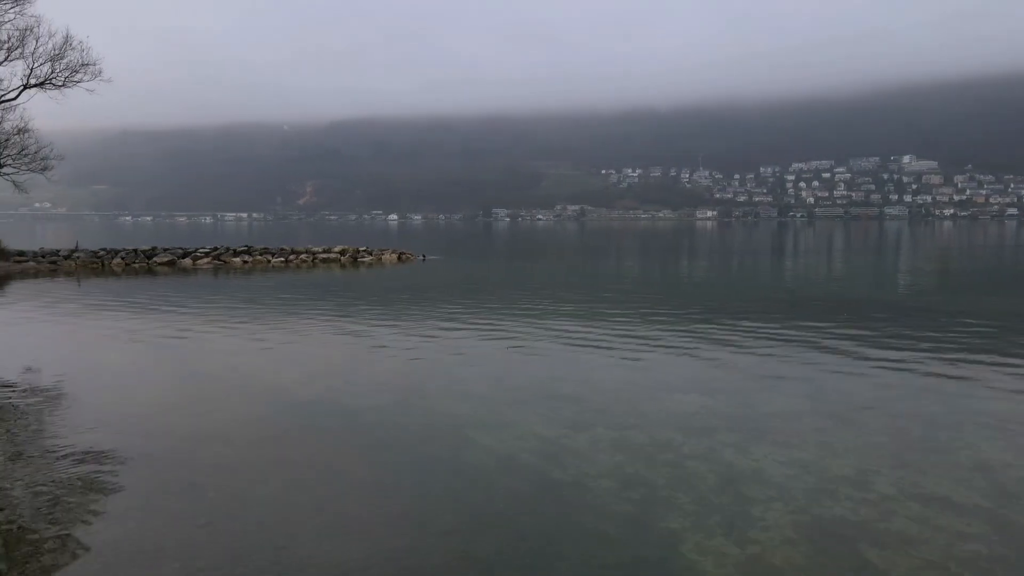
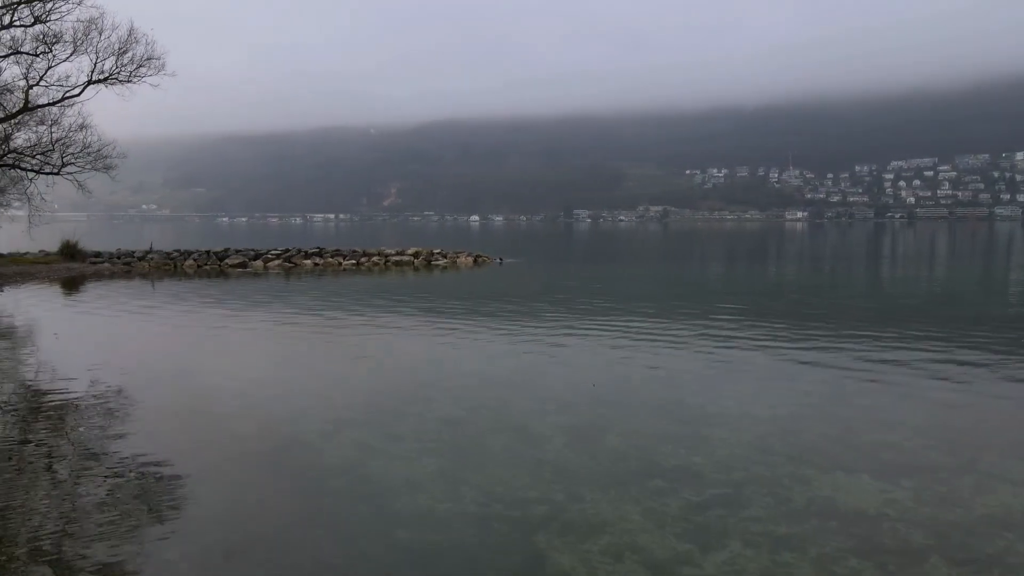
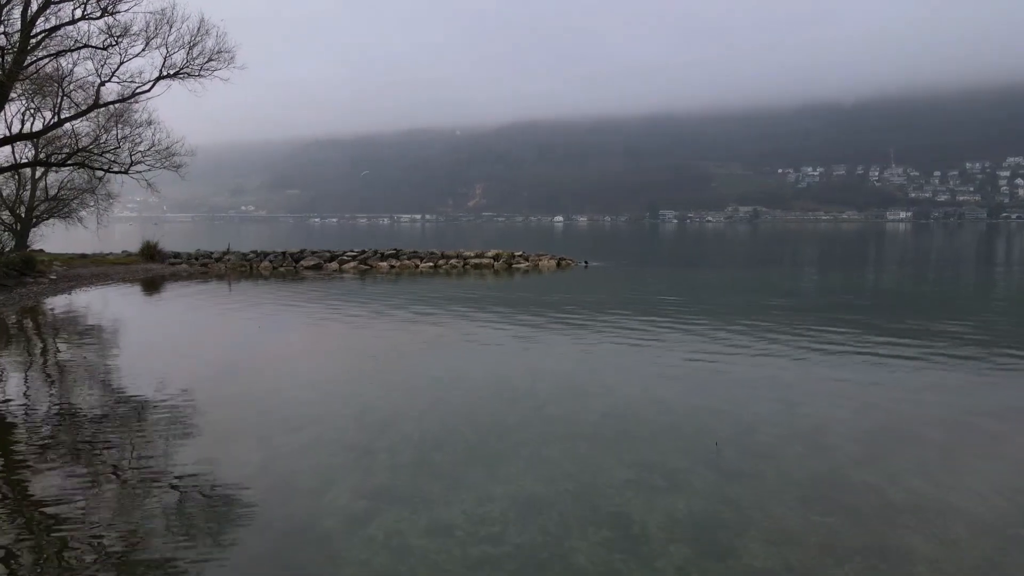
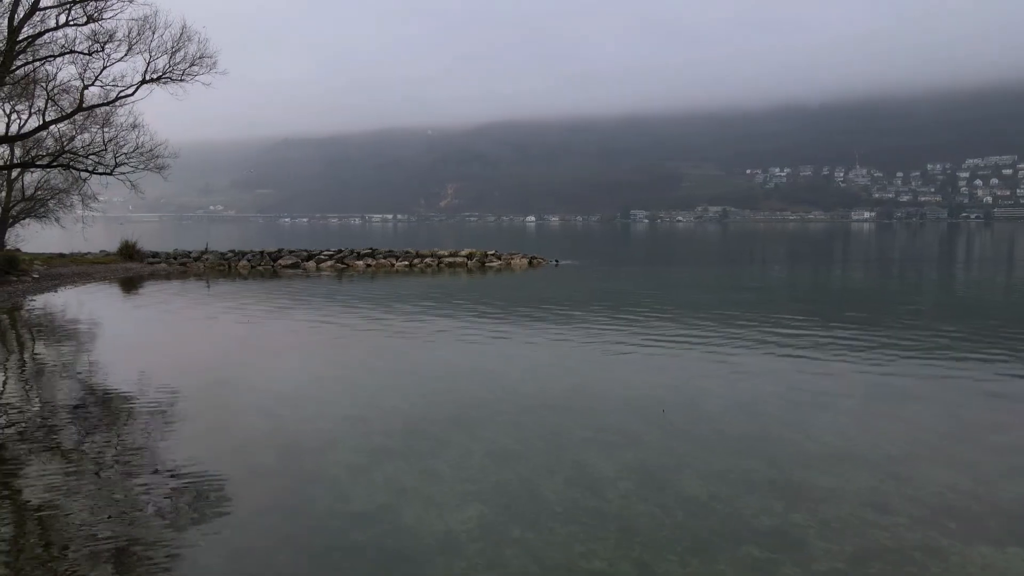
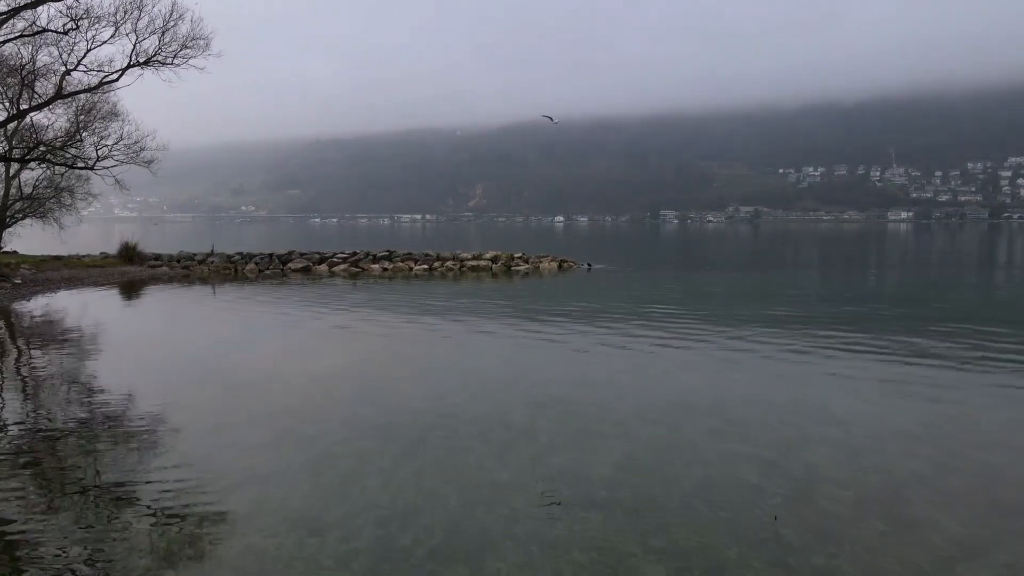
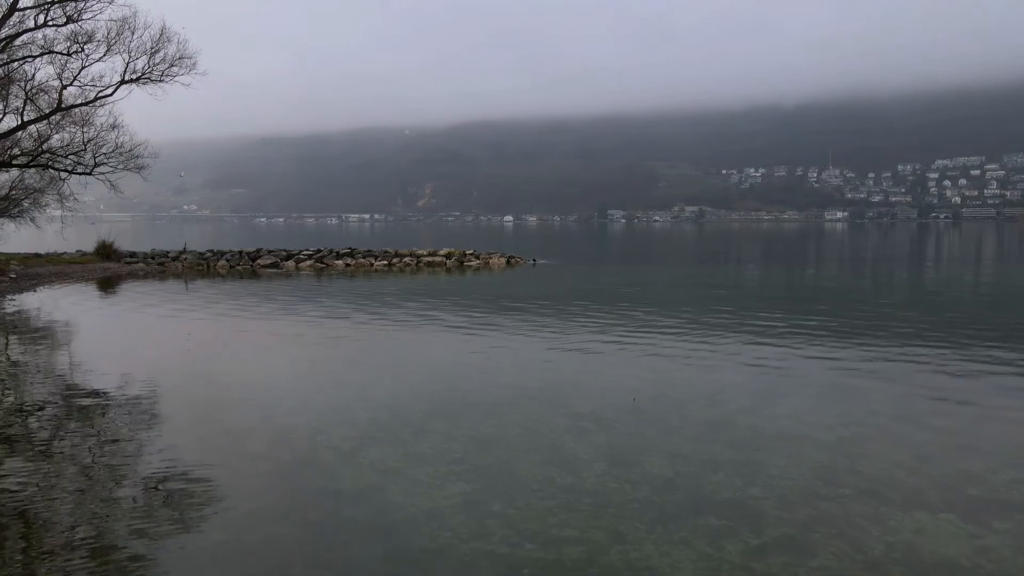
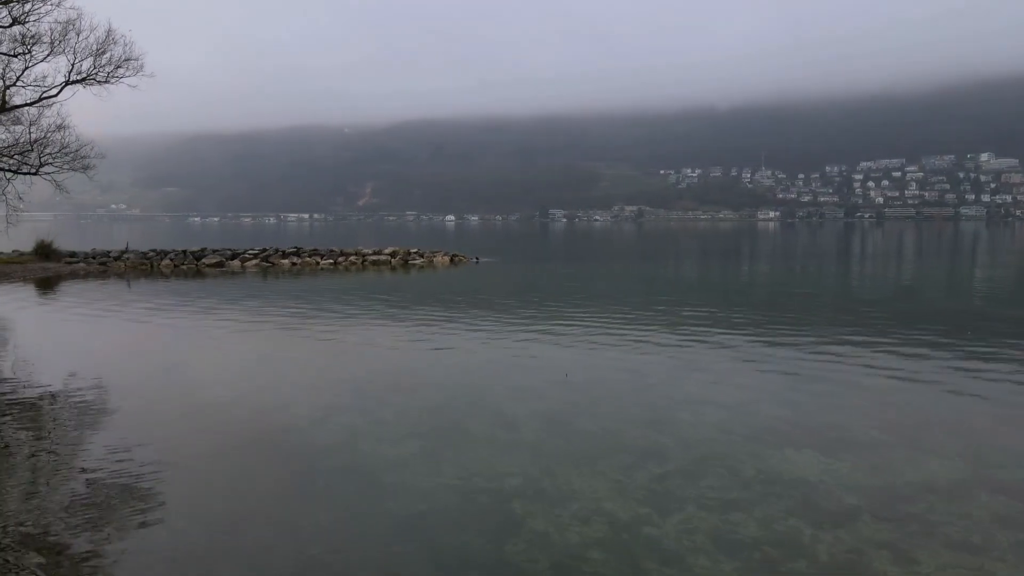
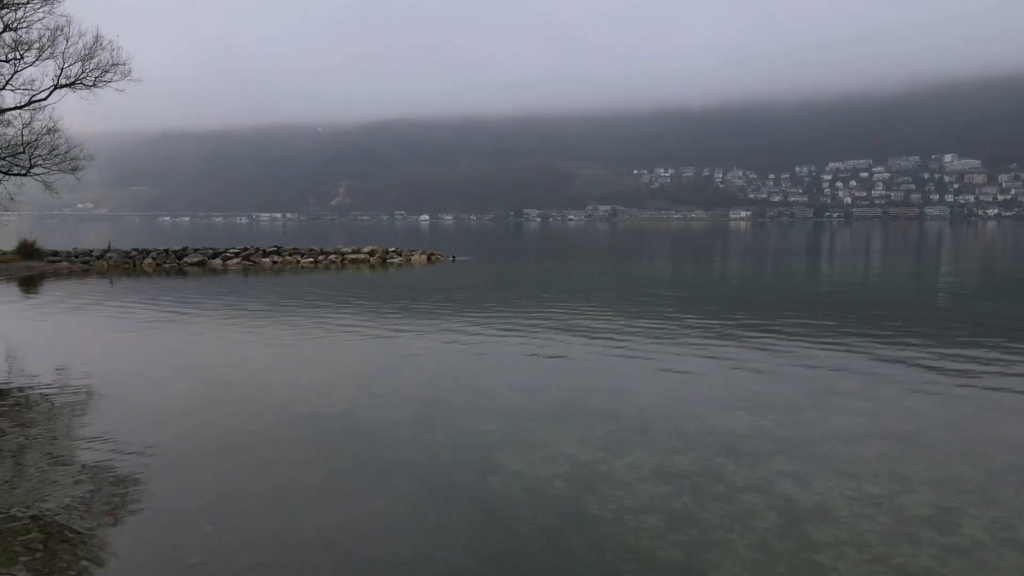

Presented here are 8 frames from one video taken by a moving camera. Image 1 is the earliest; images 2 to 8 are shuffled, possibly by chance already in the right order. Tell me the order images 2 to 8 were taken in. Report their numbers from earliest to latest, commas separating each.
8, 7, 2, 6, 4, 3, 5
